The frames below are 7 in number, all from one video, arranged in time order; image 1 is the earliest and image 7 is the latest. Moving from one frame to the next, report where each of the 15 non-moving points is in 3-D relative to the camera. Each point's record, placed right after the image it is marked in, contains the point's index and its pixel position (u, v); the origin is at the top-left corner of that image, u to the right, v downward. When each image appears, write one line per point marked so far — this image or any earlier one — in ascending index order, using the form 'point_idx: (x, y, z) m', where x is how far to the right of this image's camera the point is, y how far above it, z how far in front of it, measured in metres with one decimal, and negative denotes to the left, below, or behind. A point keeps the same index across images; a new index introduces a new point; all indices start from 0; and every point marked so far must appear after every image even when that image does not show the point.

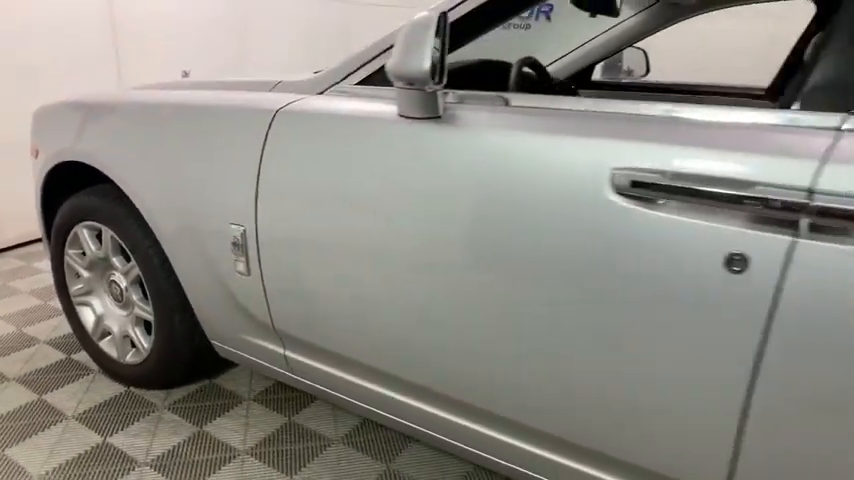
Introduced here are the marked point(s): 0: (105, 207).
0: (-1.0, +0.1, +1.8) m
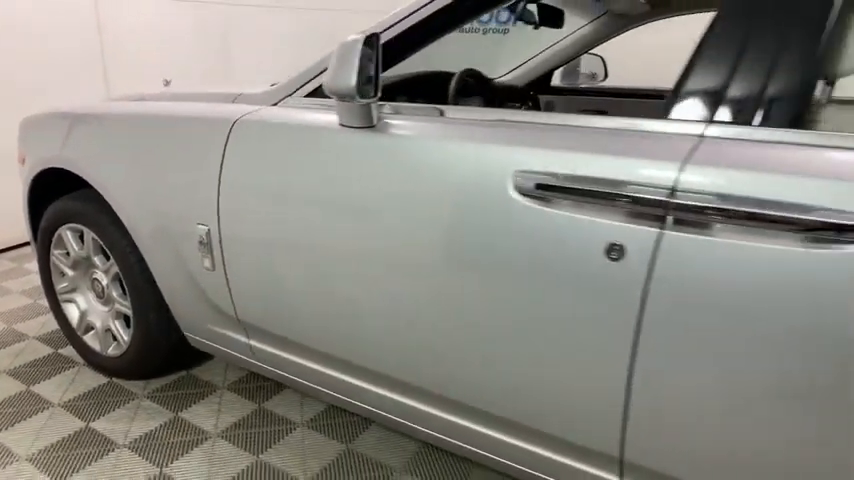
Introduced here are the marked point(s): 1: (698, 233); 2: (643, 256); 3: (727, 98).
0: (-1.1, +0.1, +1.9) m
1: (+0.4, 0.0, +1.0) m
2: (+0.4, 0.0, +1.0) m
3: (+0.5, +0.3, +1.0) m
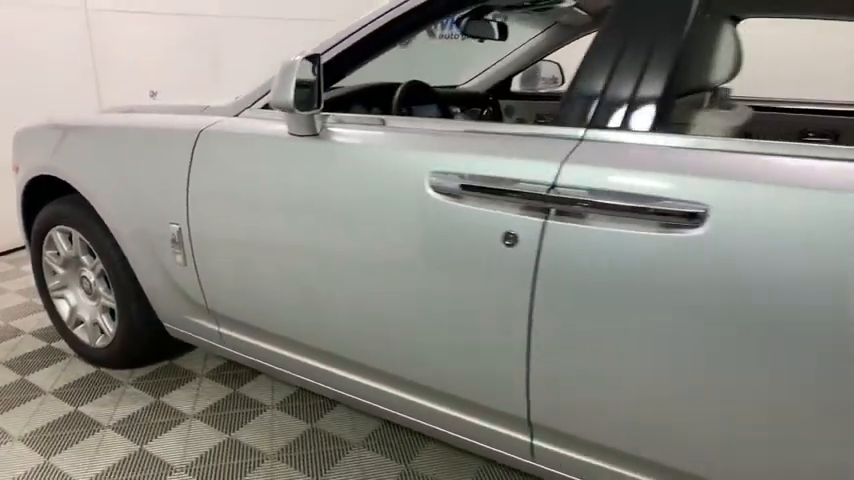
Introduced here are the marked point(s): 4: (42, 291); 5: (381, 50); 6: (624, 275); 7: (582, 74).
0: (-1.3, +0.1, +2.1) m
1: (+0.3, 0.0, +1.1) m
2: (+0.2, 0.0, +1.2) m
3: (+0.4, +0.3, +1.2) m
4: (-1.5, -0.2, +2.3) m
5: (-0.1, +0.5, +1.6) m
6: (+0.3, 0.0, +1.1) m
7: (+0.3, +0.4, +1.3) m
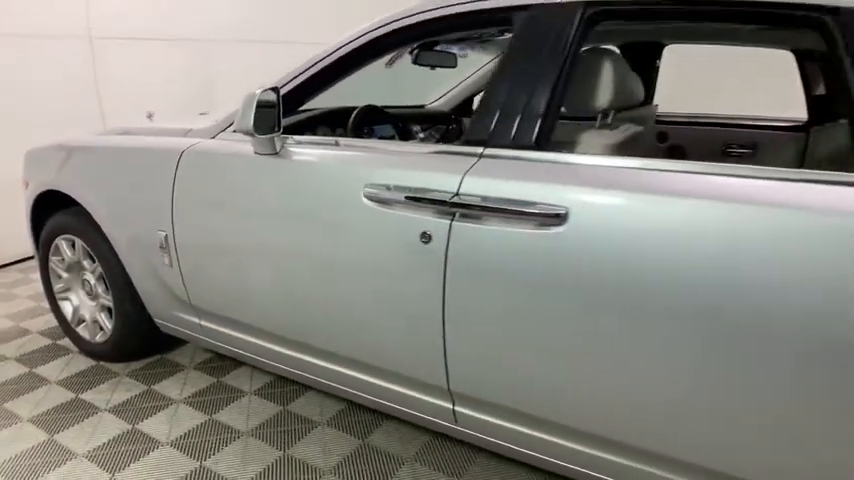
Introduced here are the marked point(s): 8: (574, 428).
0: (-1.4, +0.1, +2.4) m
1: (+0.1, 0.0, +1.4) m
2: (0.0, 0.0, +1.4) m
3: (+0.2, +0.3, +1.5) m
4: (-1.7, -0.2, +2.6) m
5: (-0.3, +0.5, +1.8) m
6: (+0.2, 0.0, +1.4) m
7: (+0.2, +0.4, +1.5) m
8: (+0.4, -0.5, +1.4) m
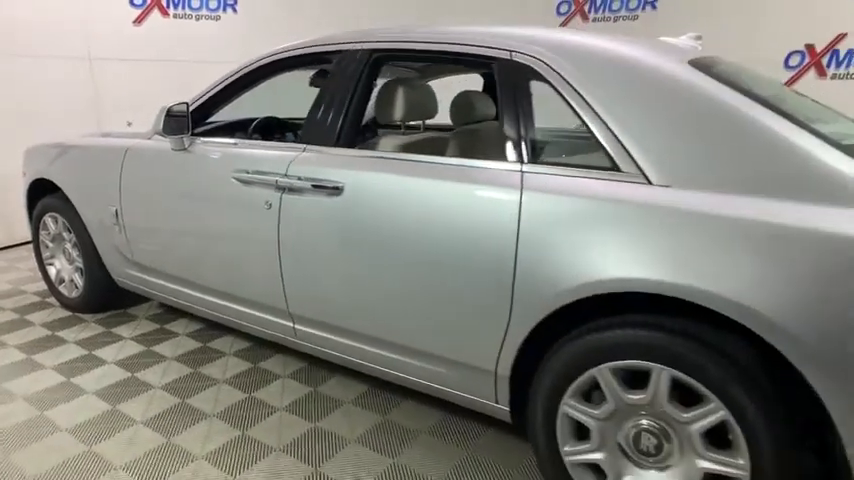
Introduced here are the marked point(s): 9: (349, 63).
0: (-2.0, +0.2, +3.1) m
1: (-0.5, +0.2, +2.1) m
2: (-0.5, +0.1, +2.1) m
3: (-0.4, +0.4, +2.2) m
4: (-2.2, -0.1, +3.3) m
5: (-0.8, +0.6, +2.6) m
6: (-0.4, +0.1, +2.1) m
7: (-0.4, +0.5, +2.2) m
8: (-0.2, -0.3, +2.1) m
9: (-0.3, +0.7, +2.1) m
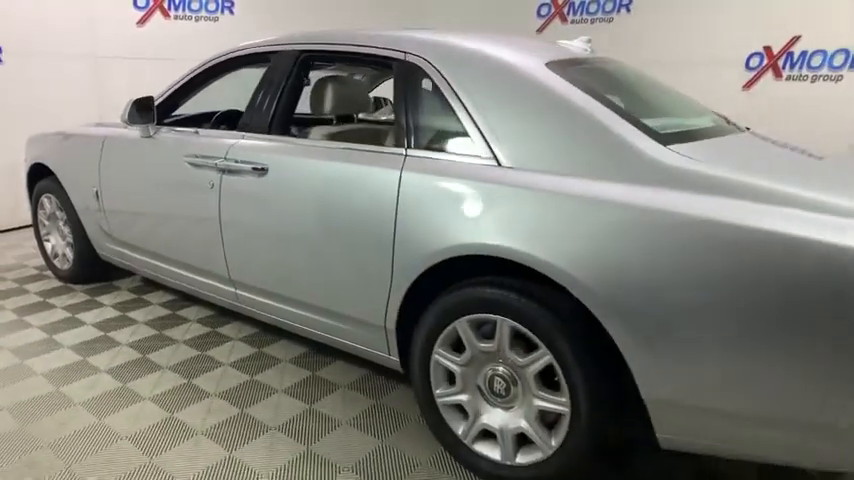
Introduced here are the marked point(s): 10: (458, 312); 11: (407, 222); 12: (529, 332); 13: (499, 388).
0: (-2.2, +0.3, +3.5) m
1: (-0.8, +0.3, +2.4) m
2: (-0.9, +0.2, +2.5) m
3: (-0.7, +0.5, +2.5) m
4: (-2.5, 0.0, +3.7) m
5: (-1.1, +0.7, +2.9) m
6: (-0.7, +0.2, +2.4) m
7: (-0.7, +0.6, +2.6) m
8: (-0.6, -0.2, +2.4) m
9: (-0.6, +0.7, +2.5) m
10: (+0.1, -0.2, +1.9) m
11: (-0.1, +0.1, +2.0) m
12: (+0.3, -0.3, +1.7) m
13: (+0.2, -0.5, +1.8) m
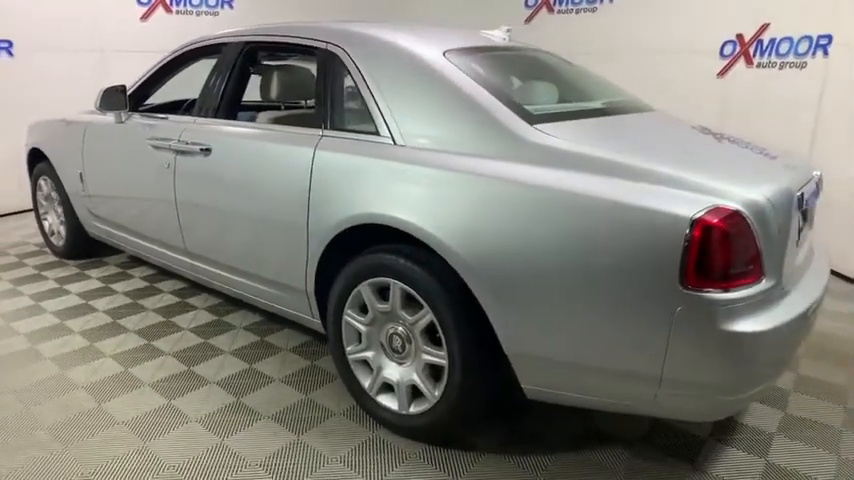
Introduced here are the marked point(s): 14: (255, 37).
0: (-2.5, +0.5, +3.8) m
1: (-1.1, +0.4, +2.7) m
2: (-1.2, +0.3, +2.7) m
3: (-1.0, +0.6, +2.7) m
4: (-2.7, +0.2, +4.1) m
5: (-1.4, +0.9, +3.2) m
6: (-1.0, +0.3, +2.6) m
7: (-1.0, +0.7, +2.8) m
8: (-0.9, -0.1, +2.7) m
9: (-0.9, +0.9, +2.7) m
10: (-0.2, -0.1, +2.1) m
11: (-0.4, +0.2, +2.2) m
12: (0.0, -0.2, +1.9) m
13: (-0.1, -0.4, +2.0) m
14: (-0.8, +0.9, +2.6) m
